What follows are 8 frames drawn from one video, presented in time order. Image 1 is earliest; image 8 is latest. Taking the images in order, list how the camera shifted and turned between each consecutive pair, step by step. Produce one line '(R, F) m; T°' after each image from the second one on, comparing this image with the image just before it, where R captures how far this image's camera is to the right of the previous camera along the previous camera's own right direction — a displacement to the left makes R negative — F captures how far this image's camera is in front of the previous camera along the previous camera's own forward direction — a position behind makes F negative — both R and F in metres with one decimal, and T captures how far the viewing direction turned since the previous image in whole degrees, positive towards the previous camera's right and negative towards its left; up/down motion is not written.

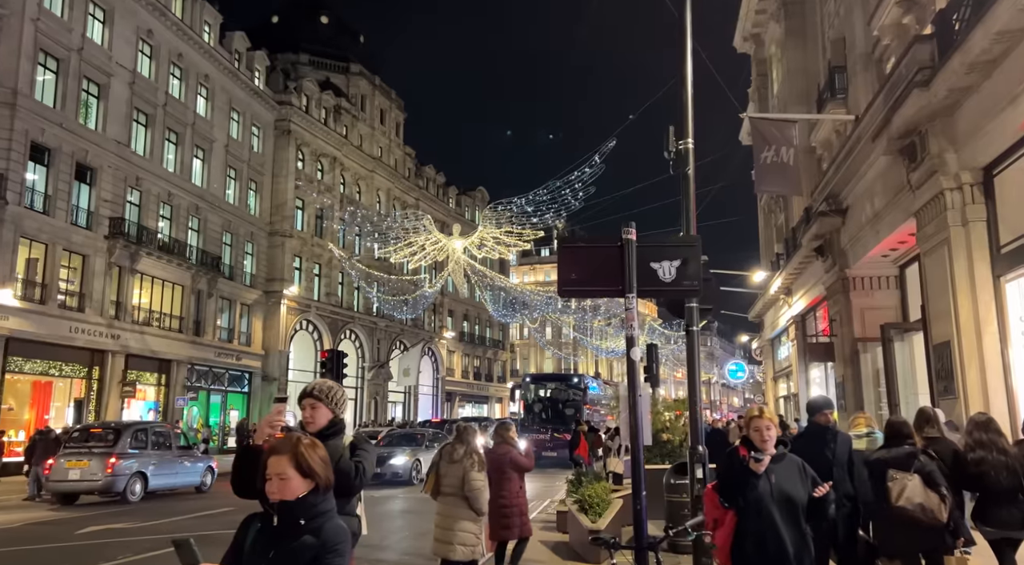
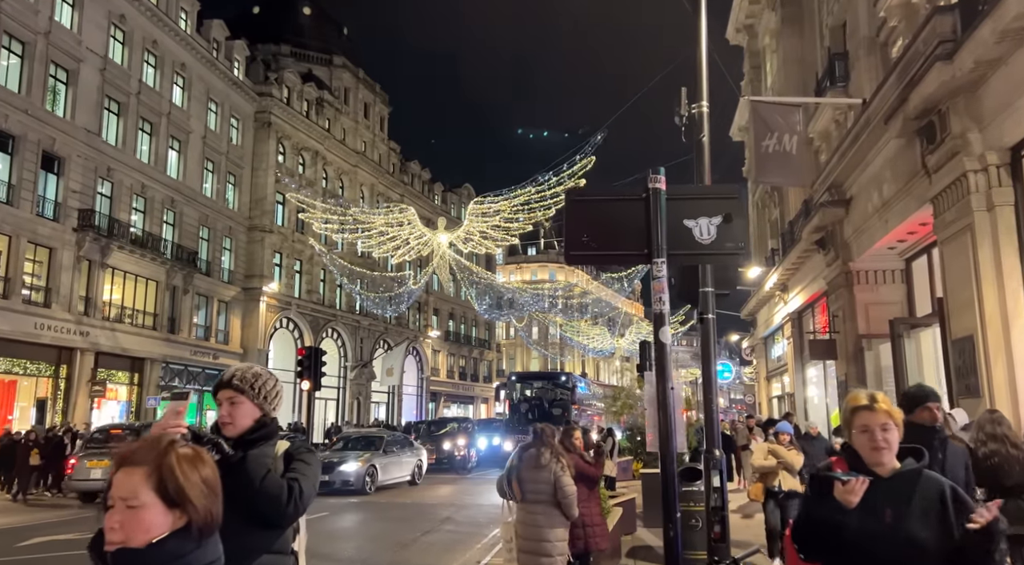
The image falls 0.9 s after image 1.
(0.0, +1.0) m; +1°
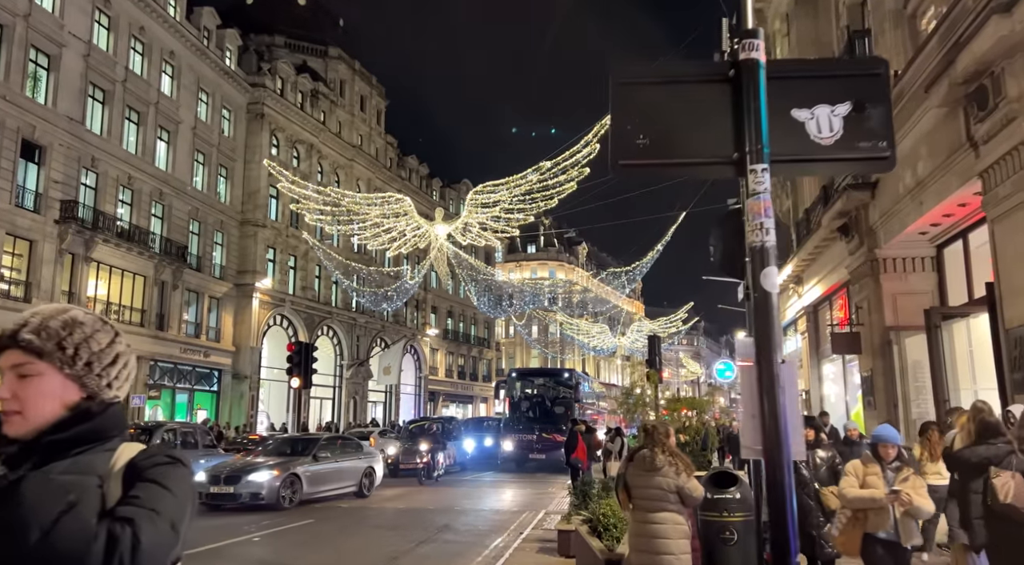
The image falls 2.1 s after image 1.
(-0.1, +1.2) m; 0°
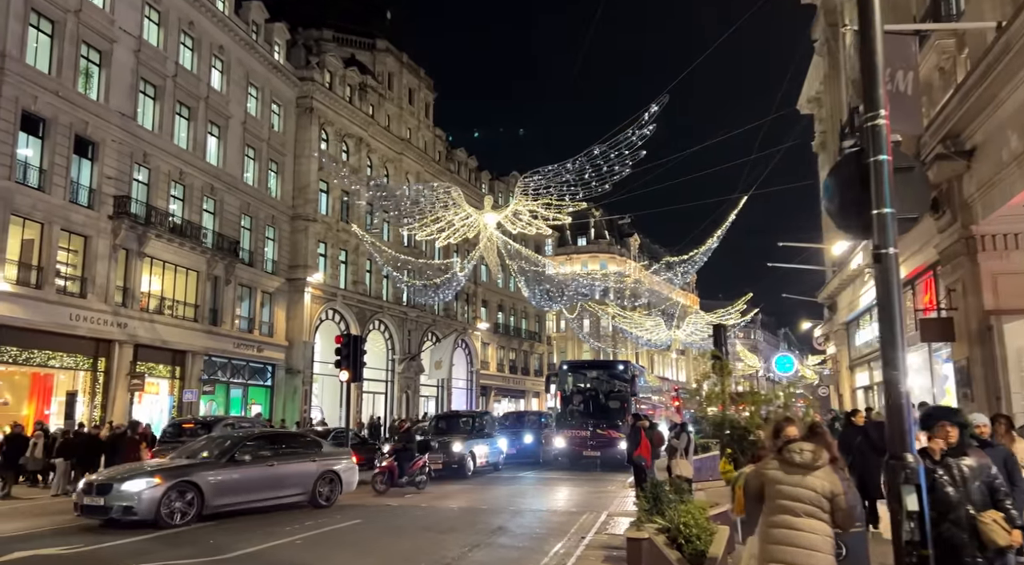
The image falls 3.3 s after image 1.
(-0.1, +0.8) m; -3°
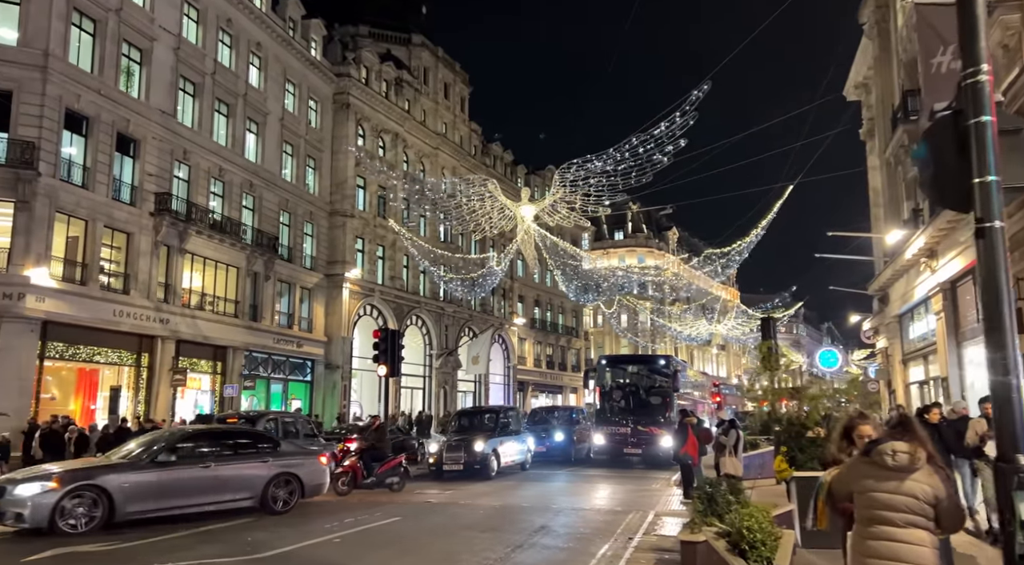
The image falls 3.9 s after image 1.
(-0.1, +0.3) m; -2°
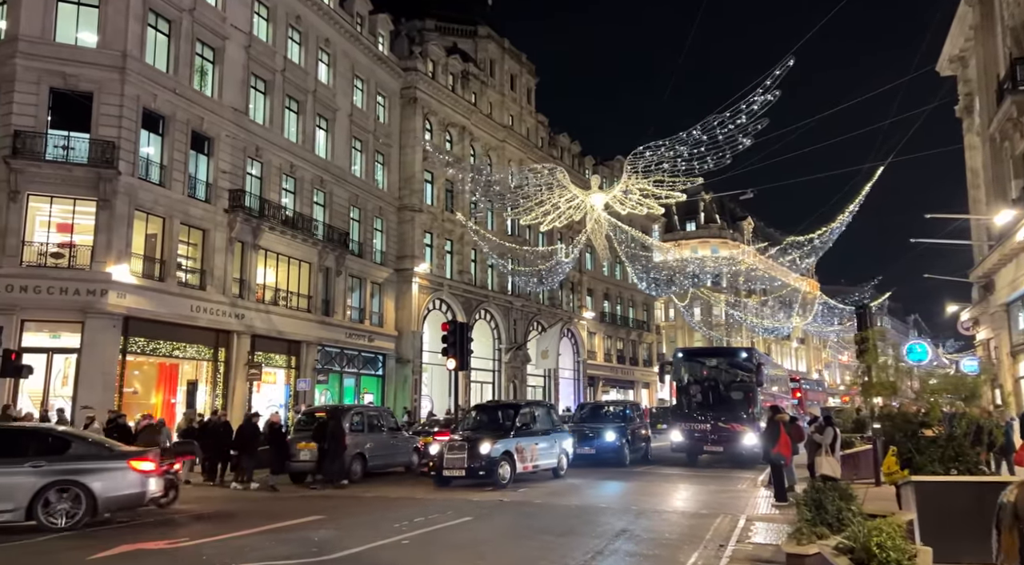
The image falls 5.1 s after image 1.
(-0.2, +0.5) m; -5°
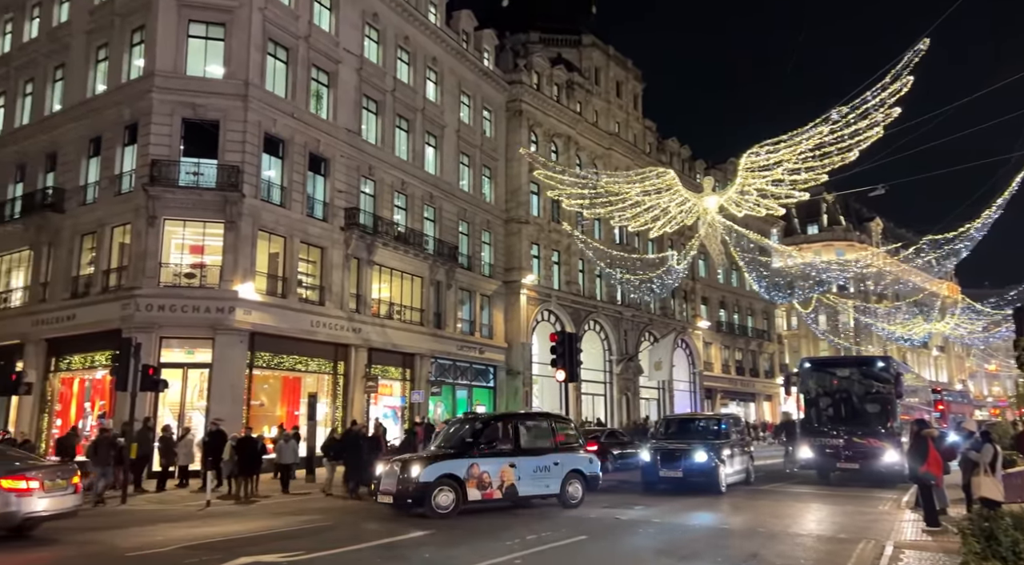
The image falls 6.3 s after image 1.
(-0.2, +0.1) m; -7°
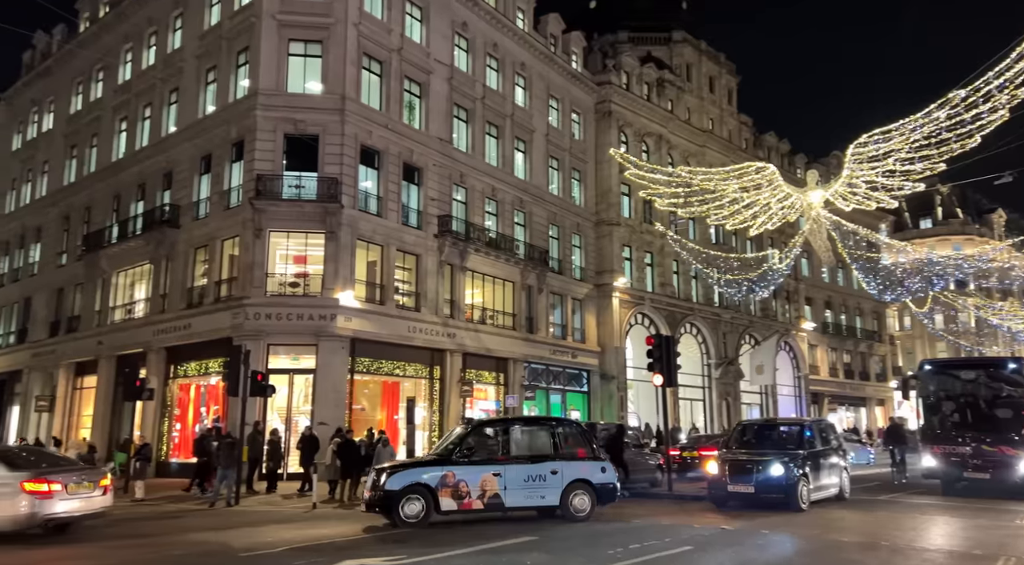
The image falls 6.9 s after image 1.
(-0.2, 0.0) m; -6°
